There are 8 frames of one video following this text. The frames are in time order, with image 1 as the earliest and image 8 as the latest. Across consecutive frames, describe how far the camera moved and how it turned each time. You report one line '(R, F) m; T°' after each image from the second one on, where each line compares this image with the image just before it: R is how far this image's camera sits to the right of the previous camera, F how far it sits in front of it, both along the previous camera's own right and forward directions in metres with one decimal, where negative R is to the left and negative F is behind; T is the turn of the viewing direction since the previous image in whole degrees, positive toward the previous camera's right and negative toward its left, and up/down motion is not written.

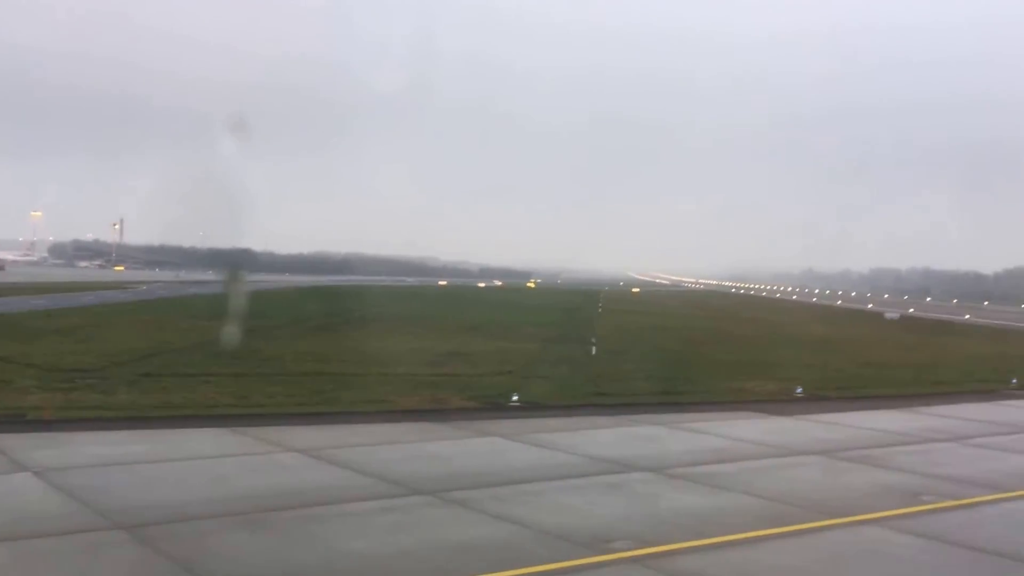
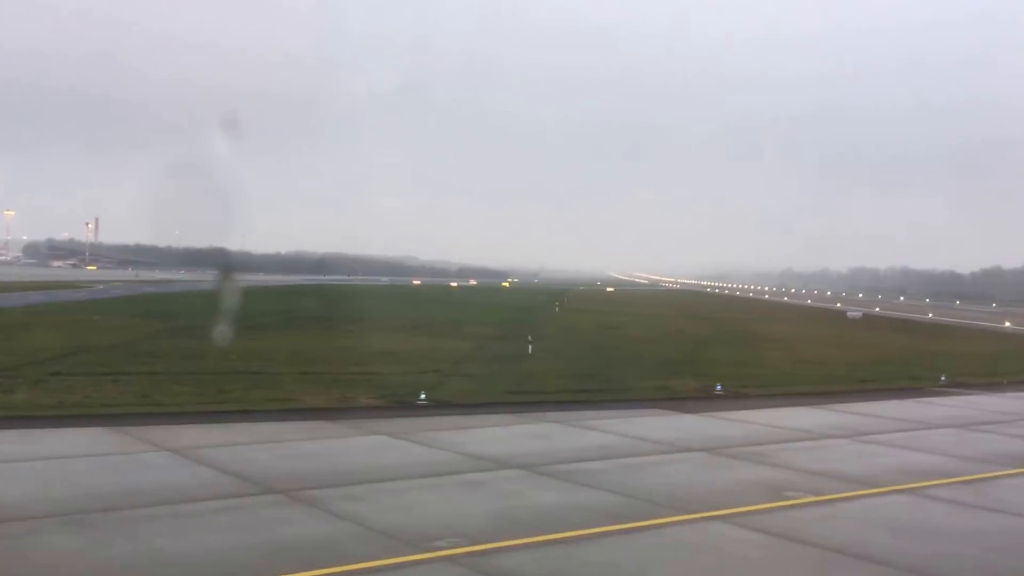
(+1.3, +0.1) m; +1°
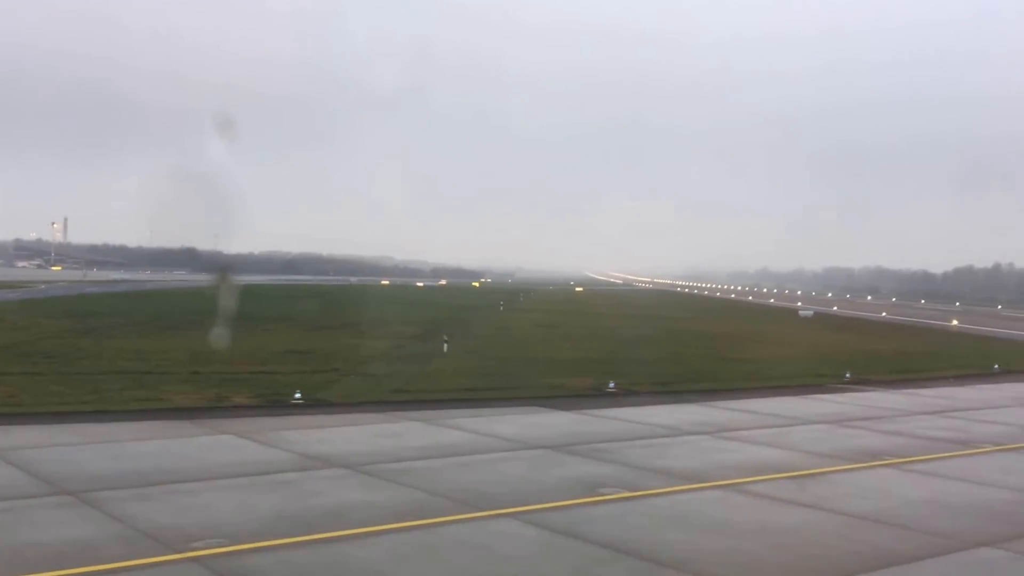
(+1.8, +0.1) m; +2°
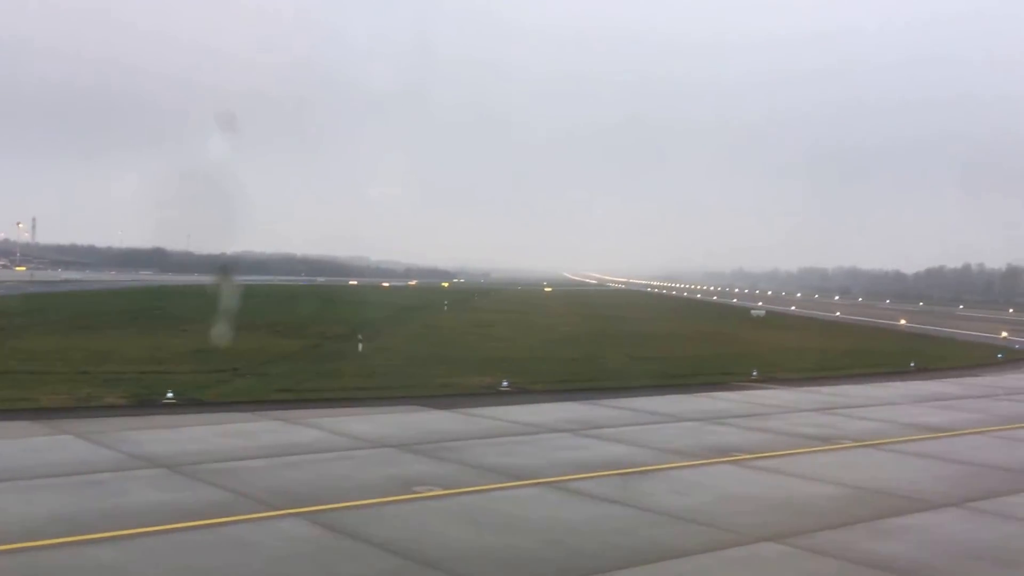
(+1.8, +0.1) m; +2°
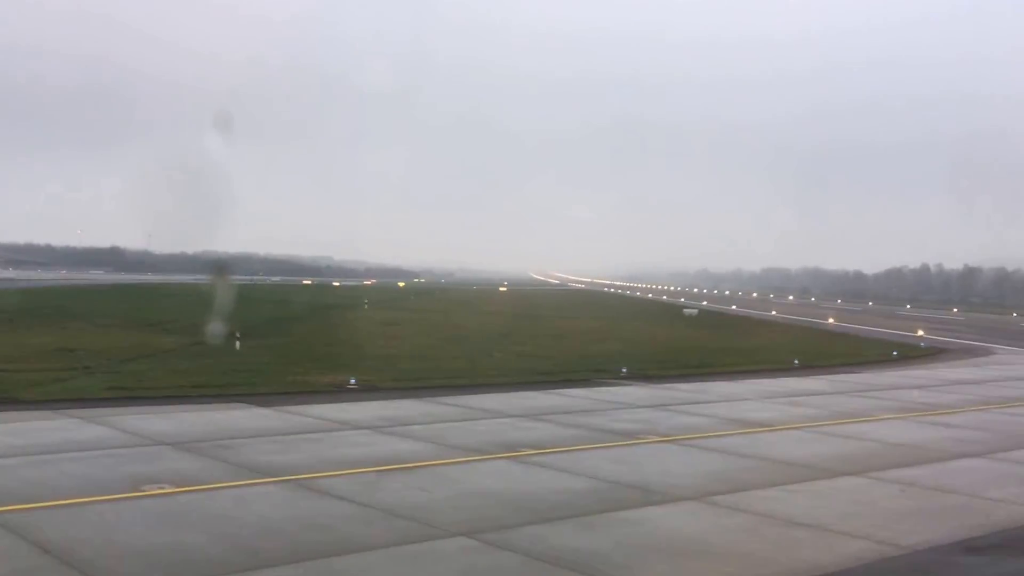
(+2.5, +0.1) m; +3°
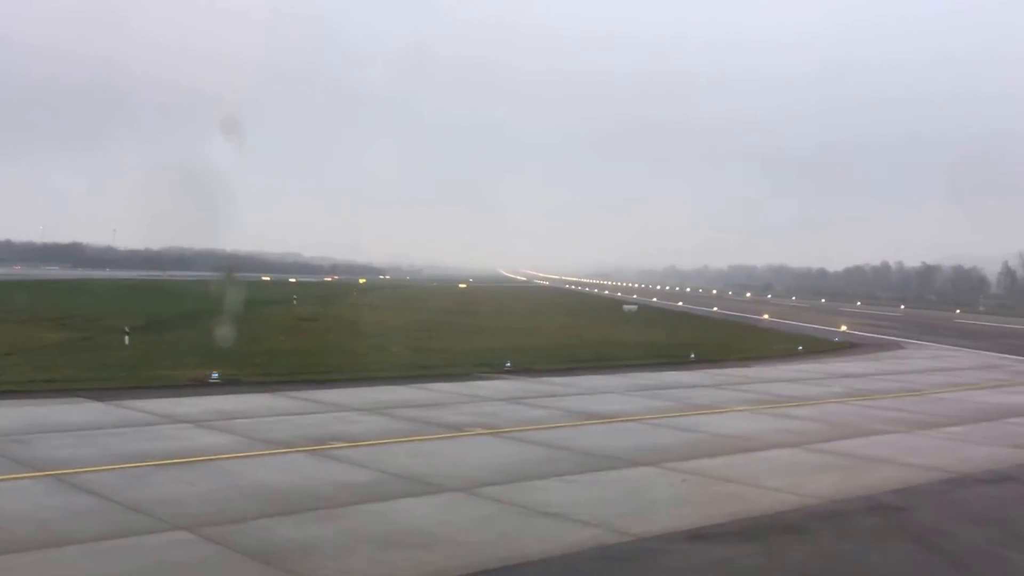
(+2.2, 0.0) m; +2°
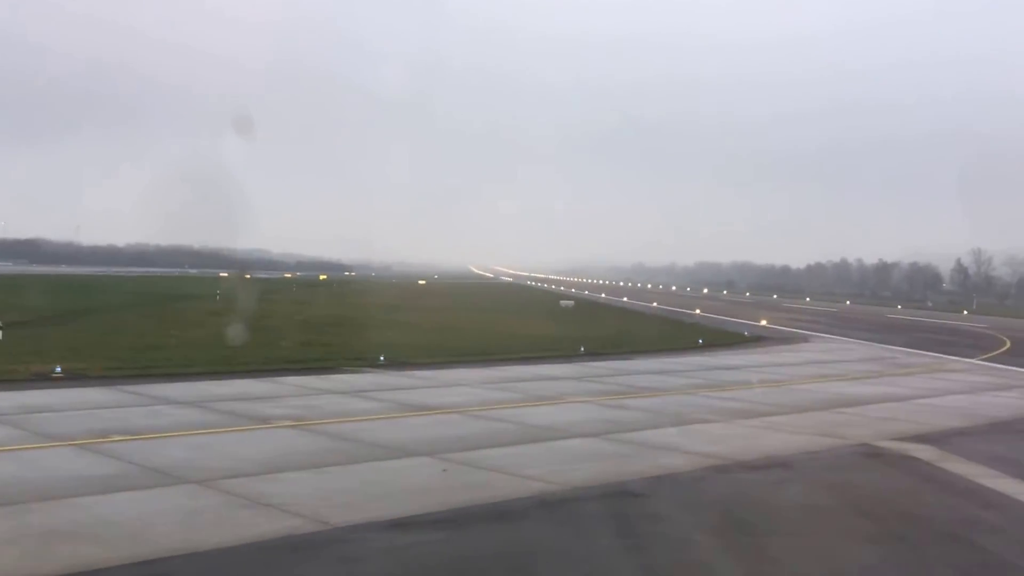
(+2.5, 0.0) m; +2°
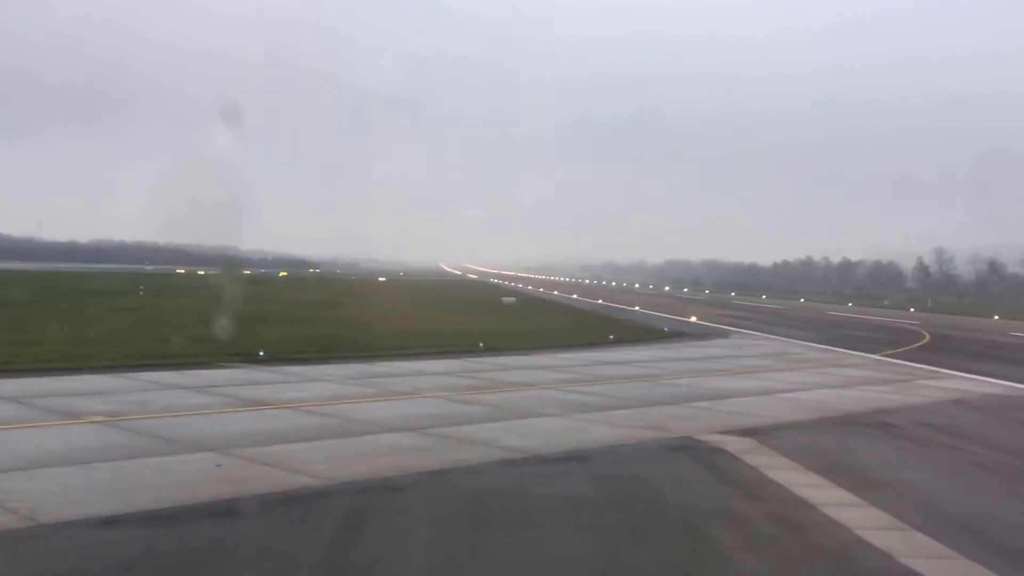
(+2.2, +0.2) m; +2°
